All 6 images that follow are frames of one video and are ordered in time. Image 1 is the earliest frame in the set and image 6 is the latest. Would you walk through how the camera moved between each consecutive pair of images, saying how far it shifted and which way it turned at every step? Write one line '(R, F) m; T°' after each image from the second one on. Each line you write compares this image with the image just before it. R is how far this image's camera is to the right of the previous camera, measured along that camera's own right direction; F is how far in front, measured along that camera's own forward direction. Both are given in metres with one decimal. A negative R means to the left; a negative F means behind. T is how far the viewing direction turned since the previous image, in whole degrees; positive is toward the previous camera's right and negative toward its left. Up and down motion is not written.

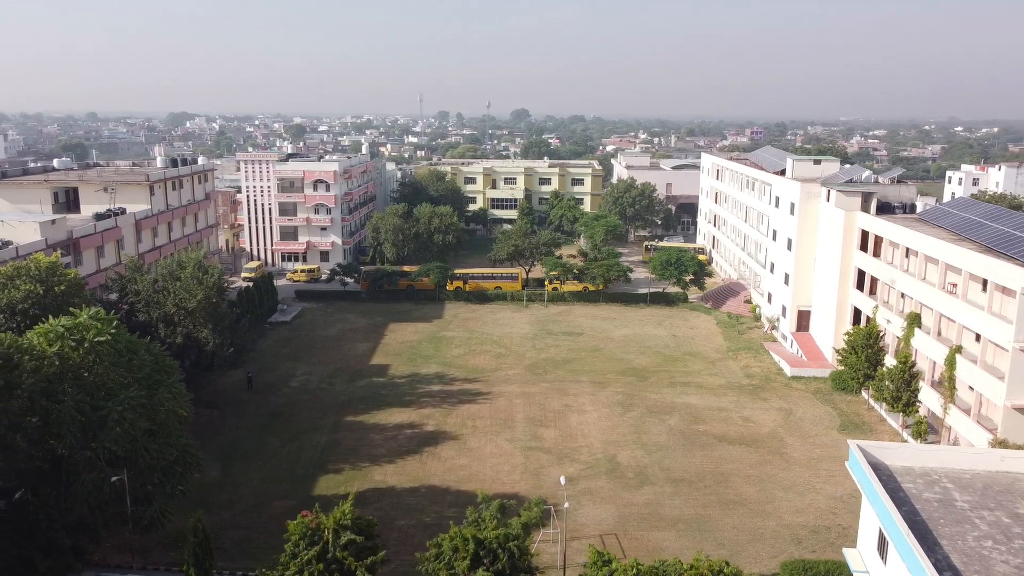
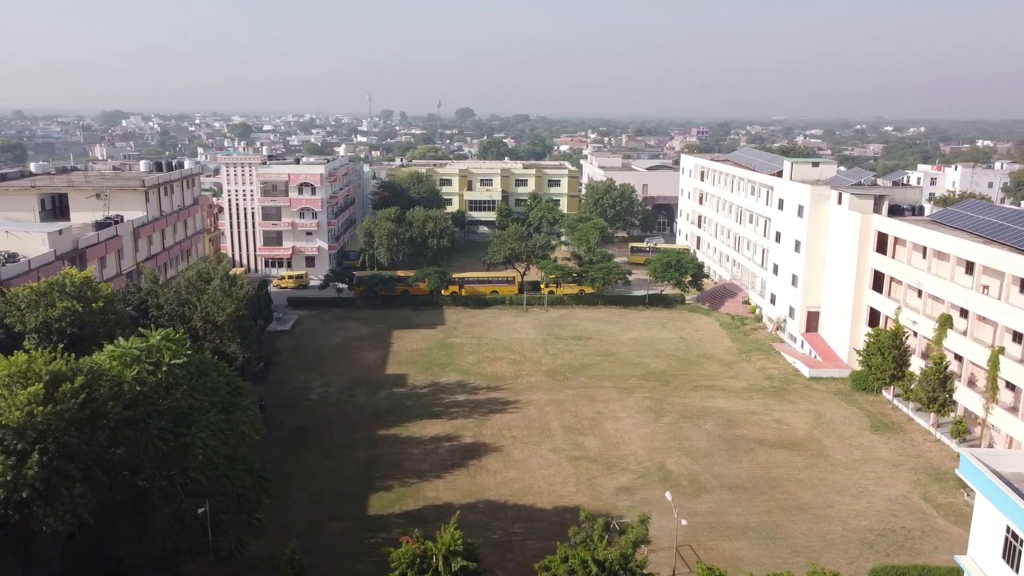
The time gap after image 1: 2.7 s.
(-2.8, +0.5) m; +4°
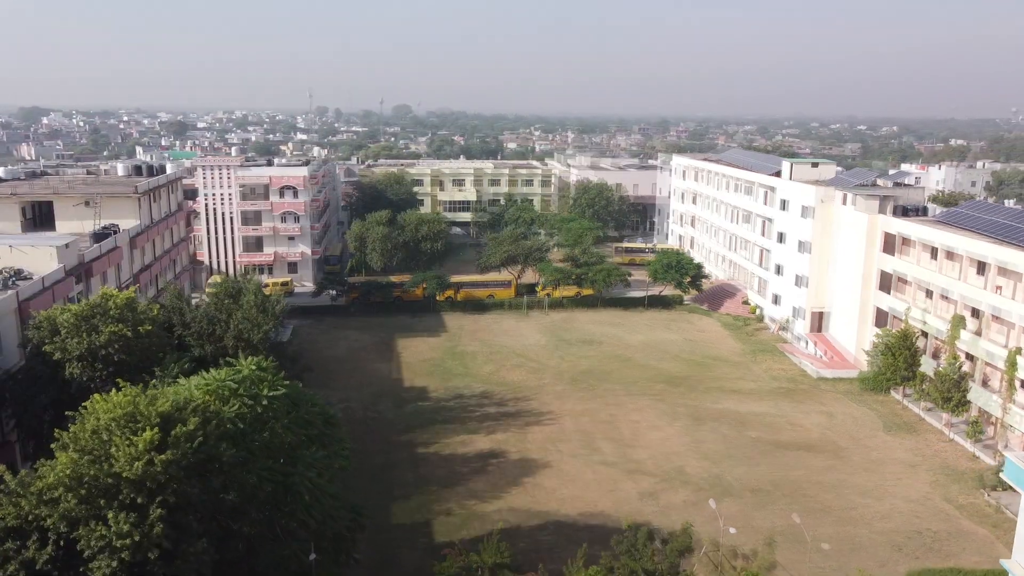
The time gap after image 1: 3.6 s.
(-3.1, +1.0) m; +5°
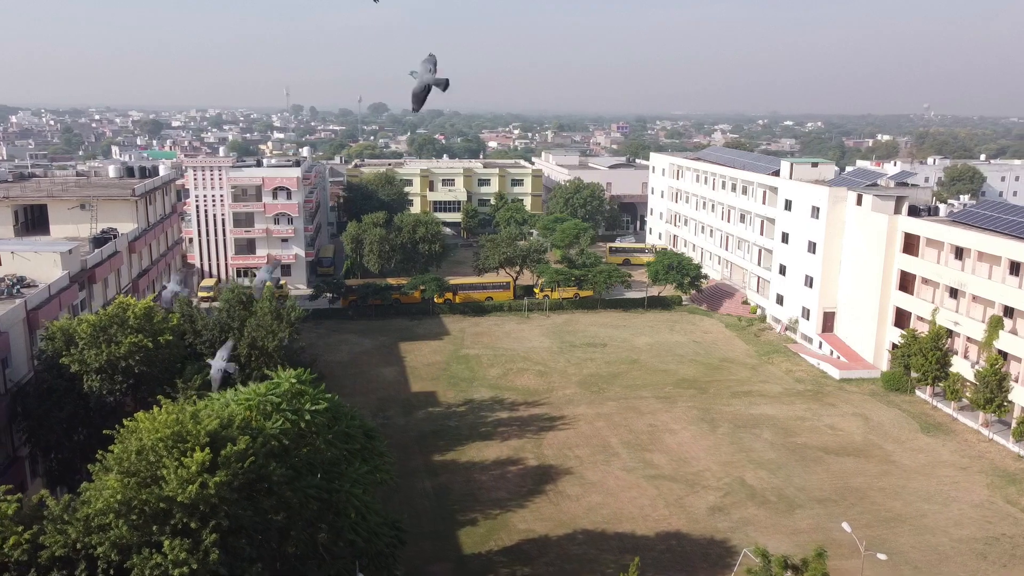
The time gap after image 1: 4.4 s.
(-1.1, +0.4) m; +2°
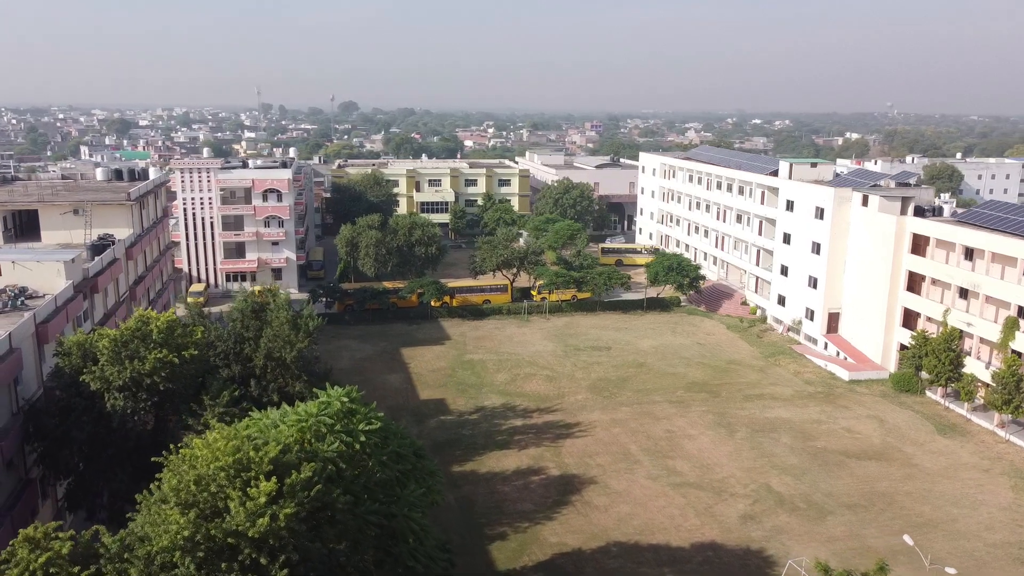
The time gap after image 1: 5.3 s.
(-1.3, +0.5) m; +2°
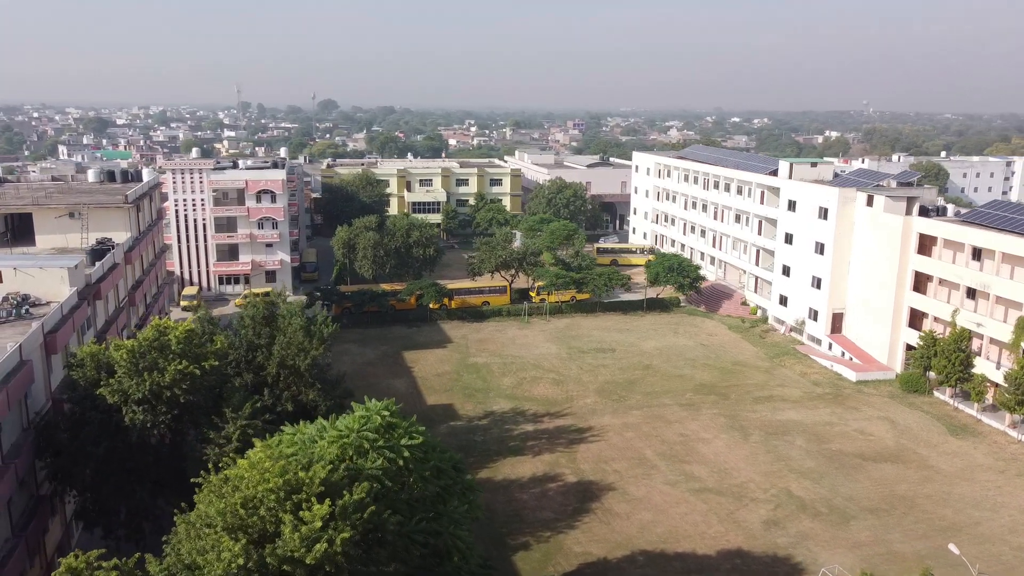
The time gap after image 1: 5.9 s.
(-0.9, +0.4) m; +1°
